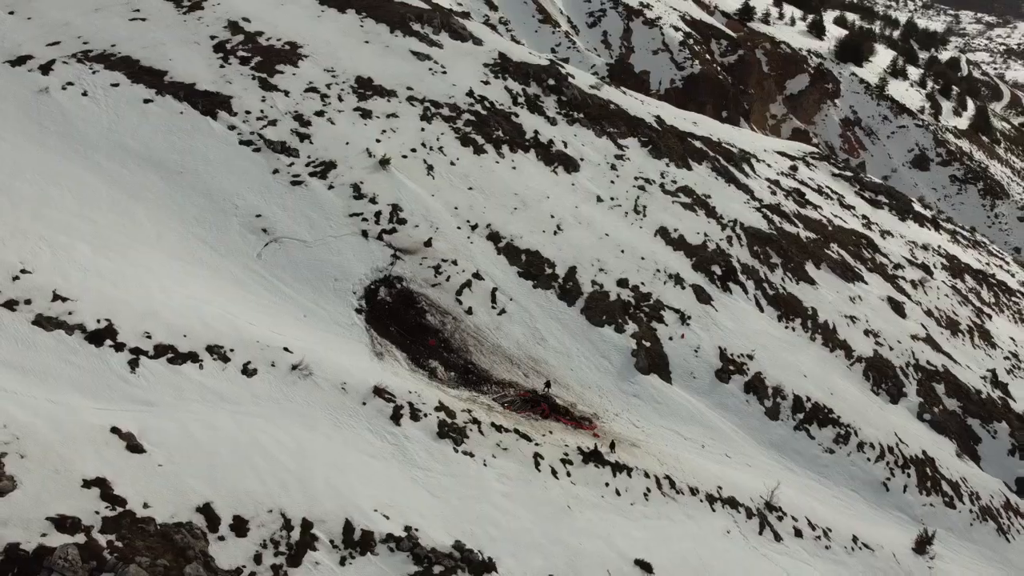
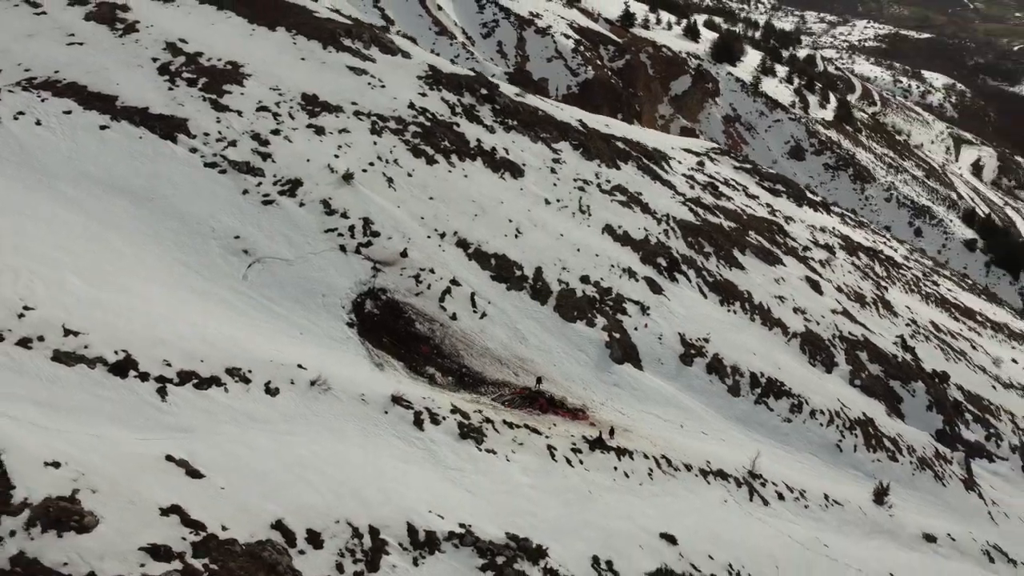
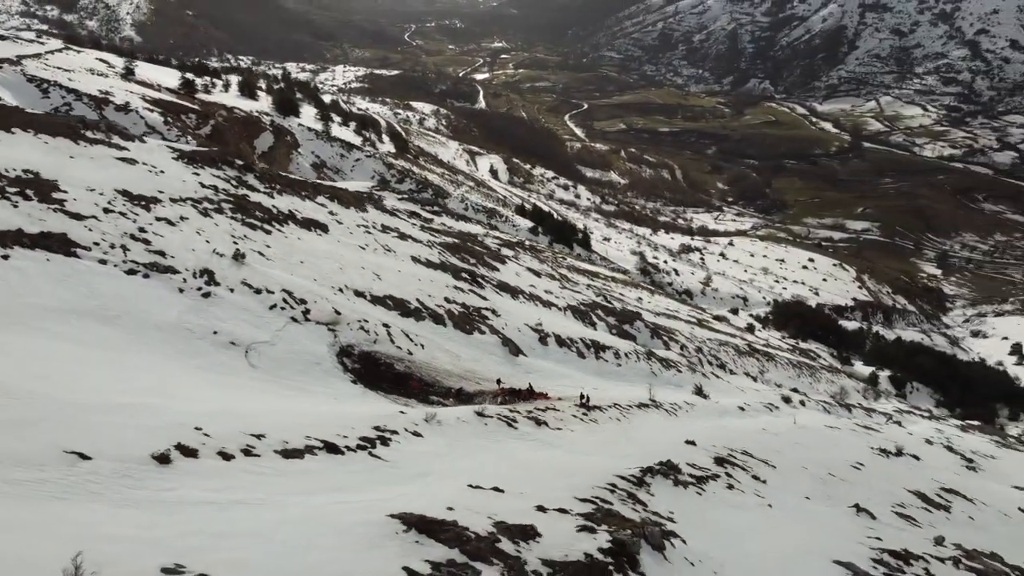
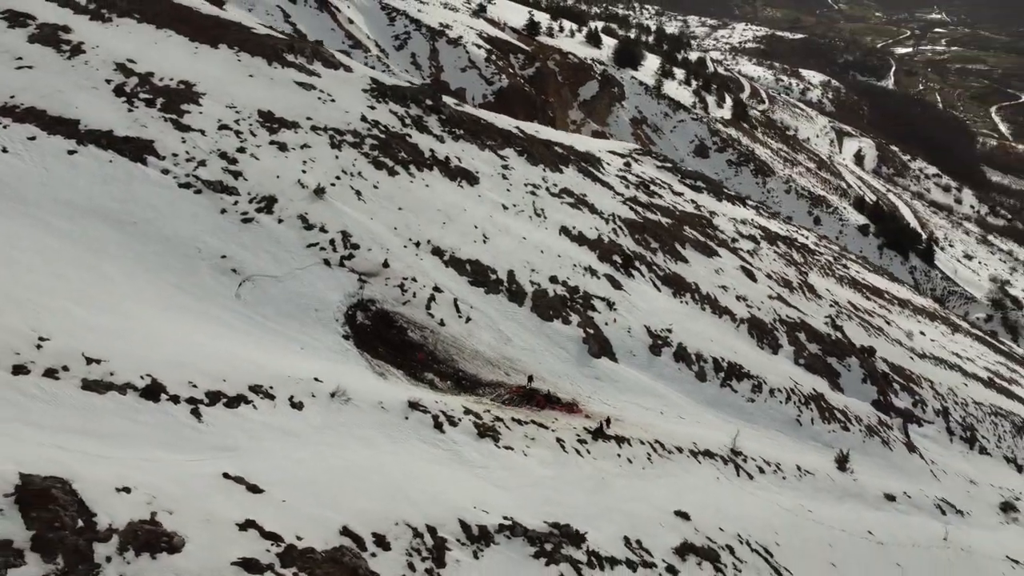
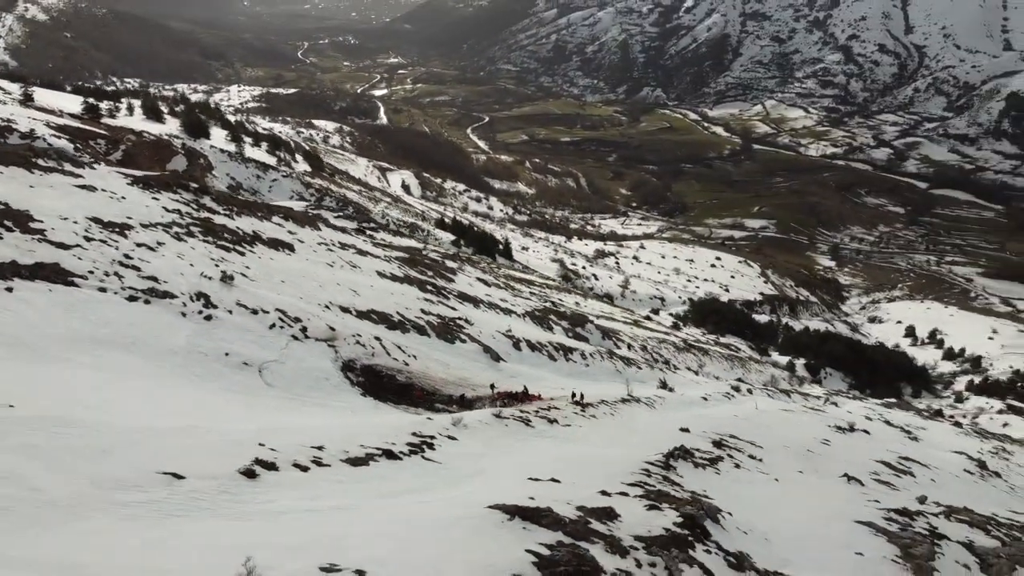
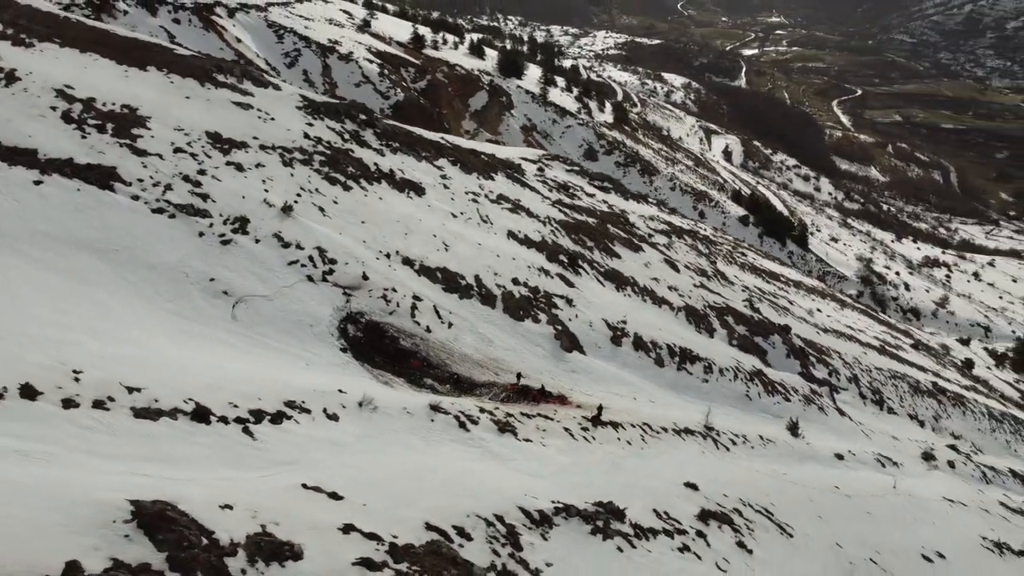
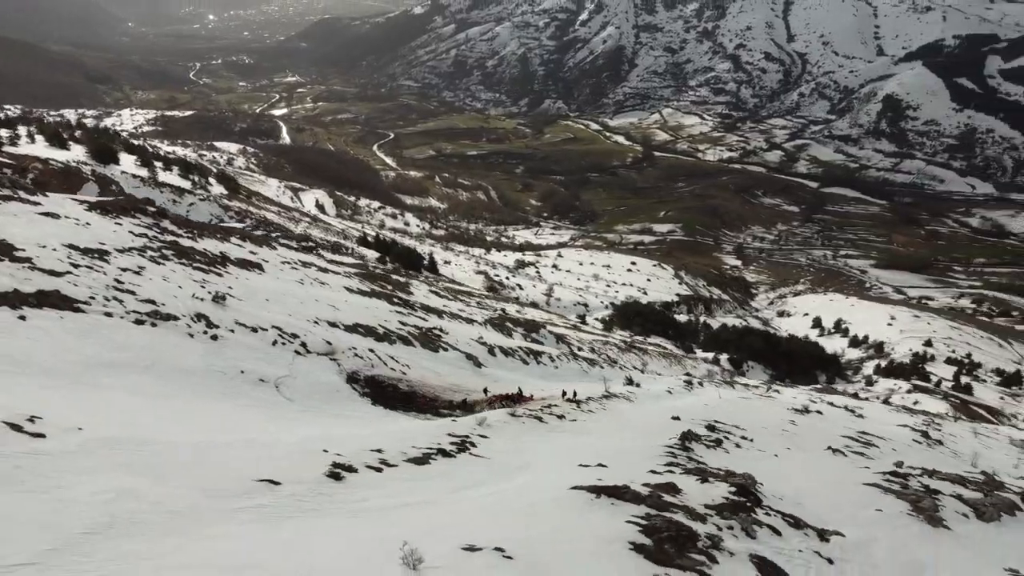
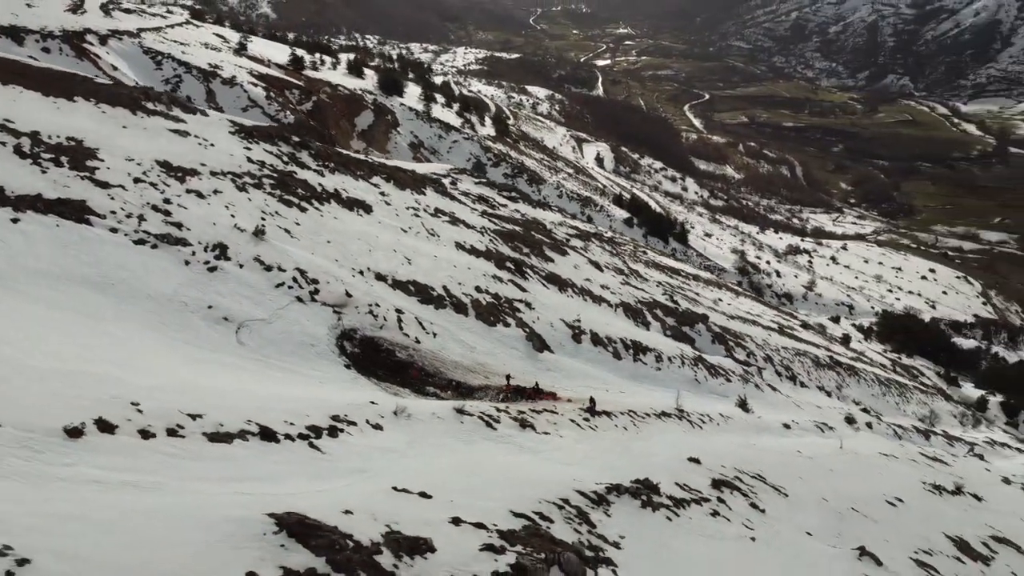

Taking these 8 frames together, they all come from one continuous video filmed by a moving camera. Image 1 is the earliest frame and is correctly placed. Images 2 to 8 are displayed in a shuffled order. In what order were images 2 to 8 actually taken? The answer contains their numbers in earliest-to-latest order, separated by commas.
2, 4, 6, 8, 3, 5, 7
